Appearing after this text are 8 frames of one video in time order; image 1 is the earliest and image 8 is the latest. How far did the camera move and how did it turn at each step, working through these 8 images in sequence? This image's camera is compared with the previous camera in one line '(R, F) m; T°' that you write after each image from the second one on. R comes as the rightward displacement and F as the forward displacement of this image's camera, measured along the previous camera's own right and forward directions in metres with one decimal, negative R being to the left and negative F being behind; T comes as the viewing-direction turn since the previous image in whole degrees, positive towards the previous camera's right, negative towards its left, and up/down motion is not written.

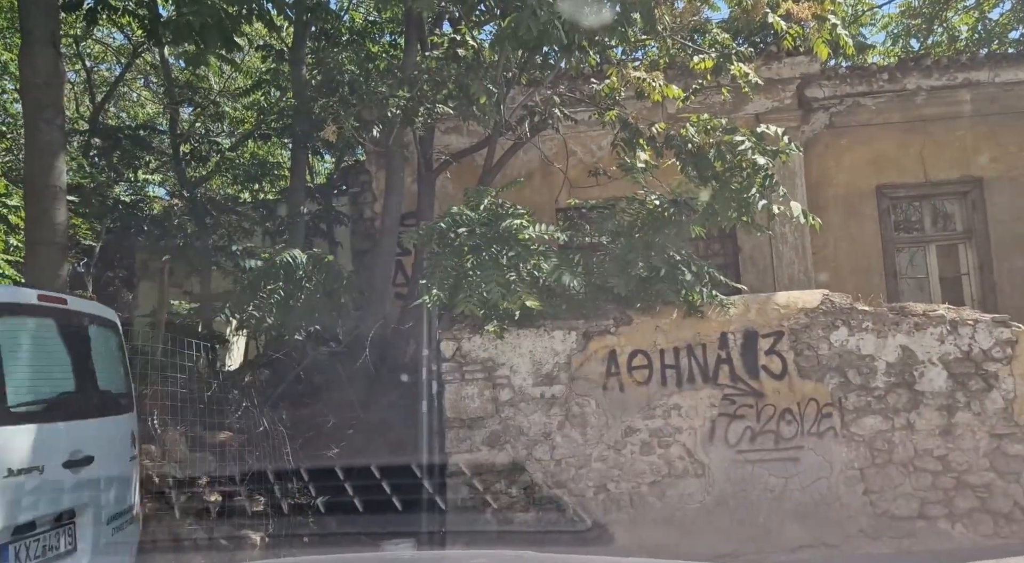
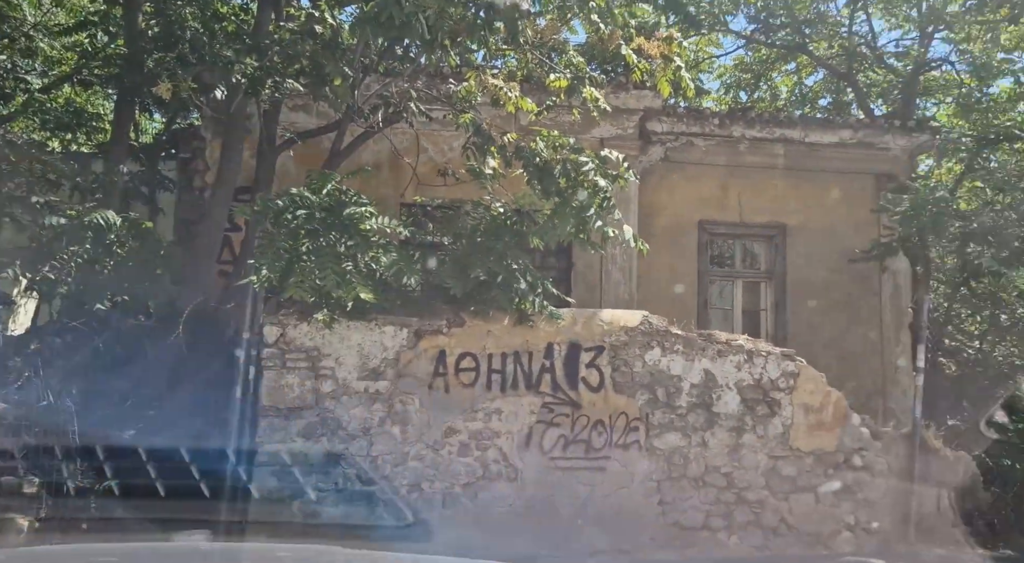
(-0.1, 0.0) m; +11°
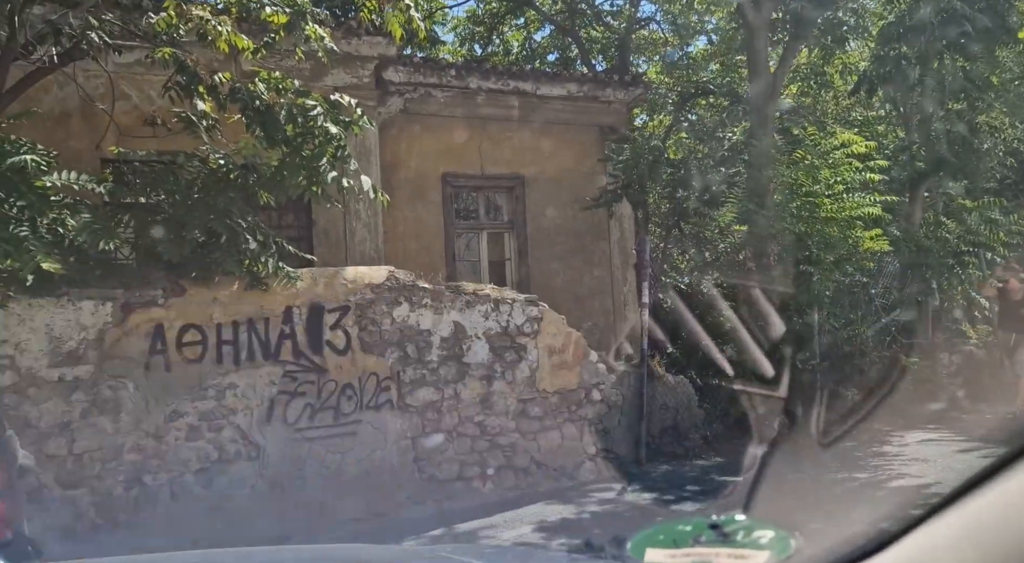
(+0.1, +0.3) m; +16°
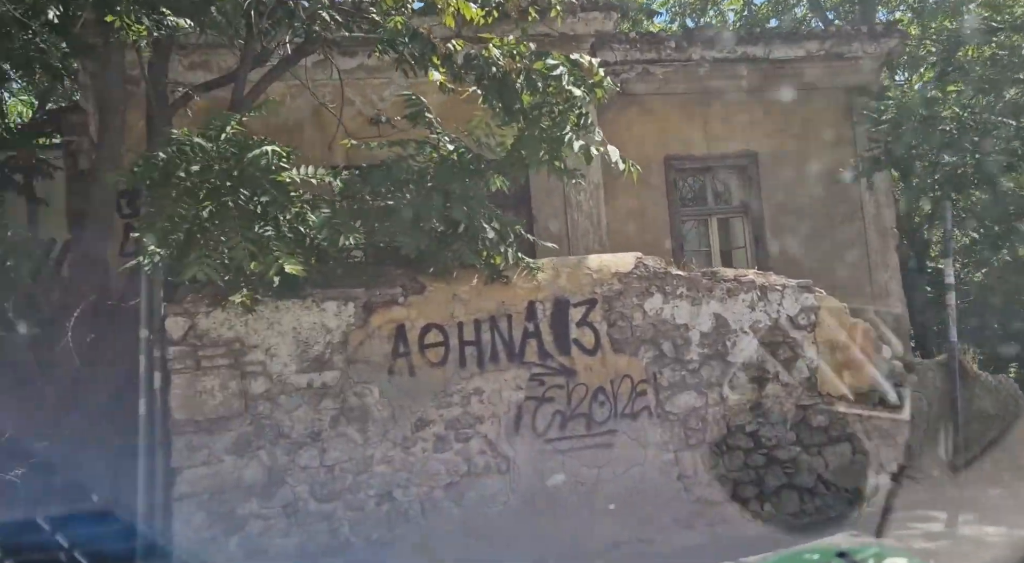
(-0.4, +0.6) m; -13°
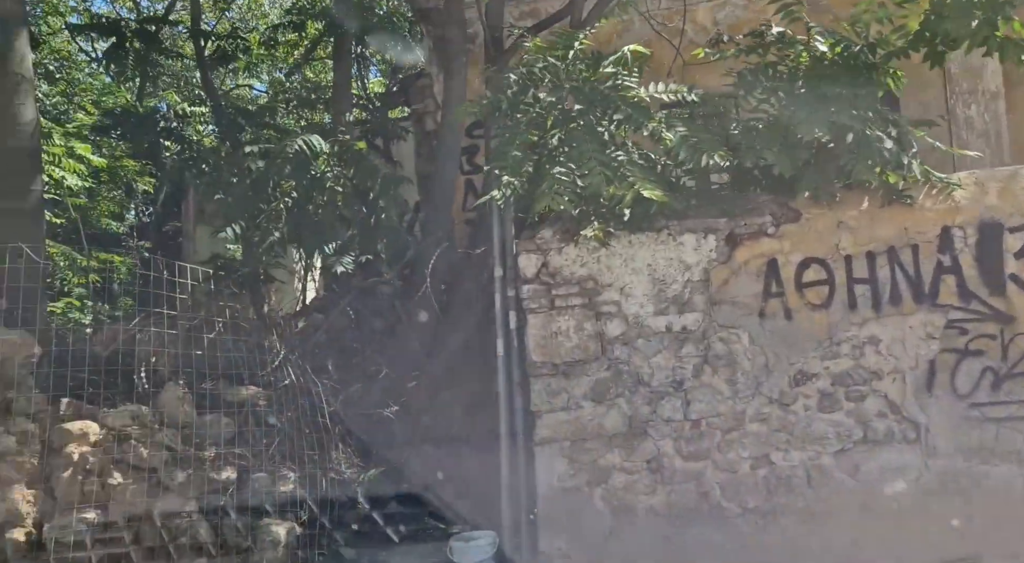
(-0.3, +0.5) m; -20°
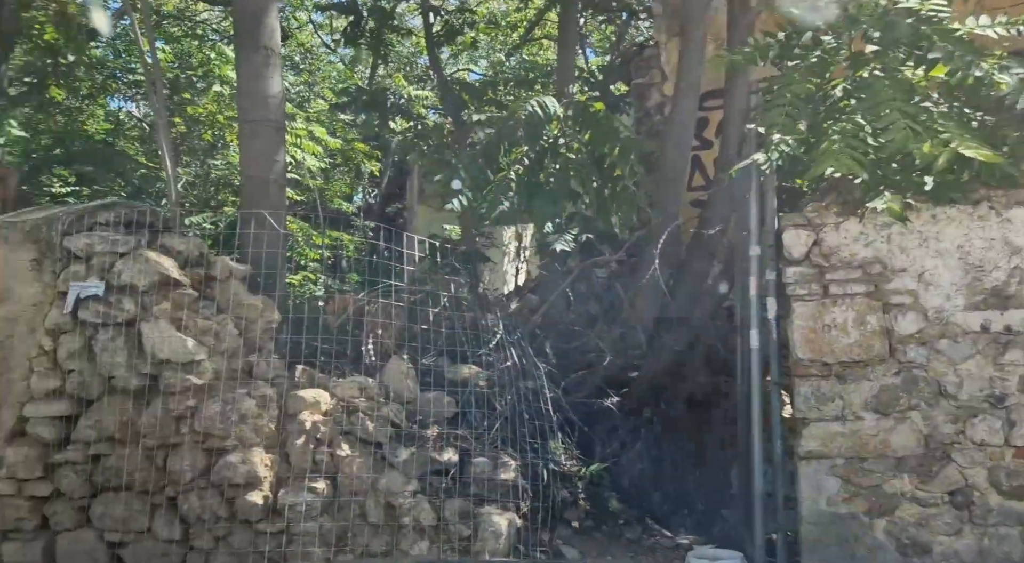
(-0.2, +0.5) m; -14°
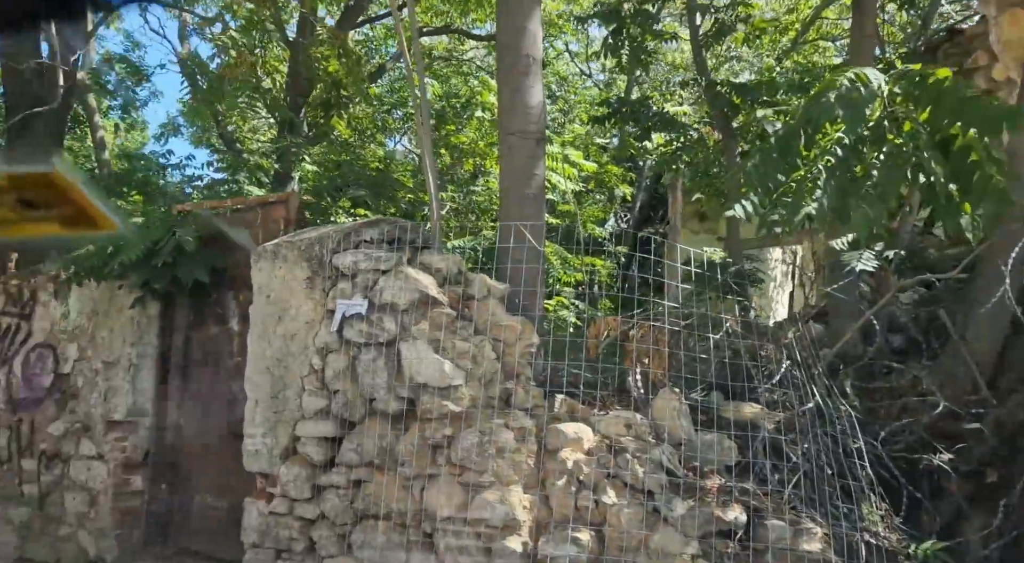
(-0.2, +0.8) m; -16°
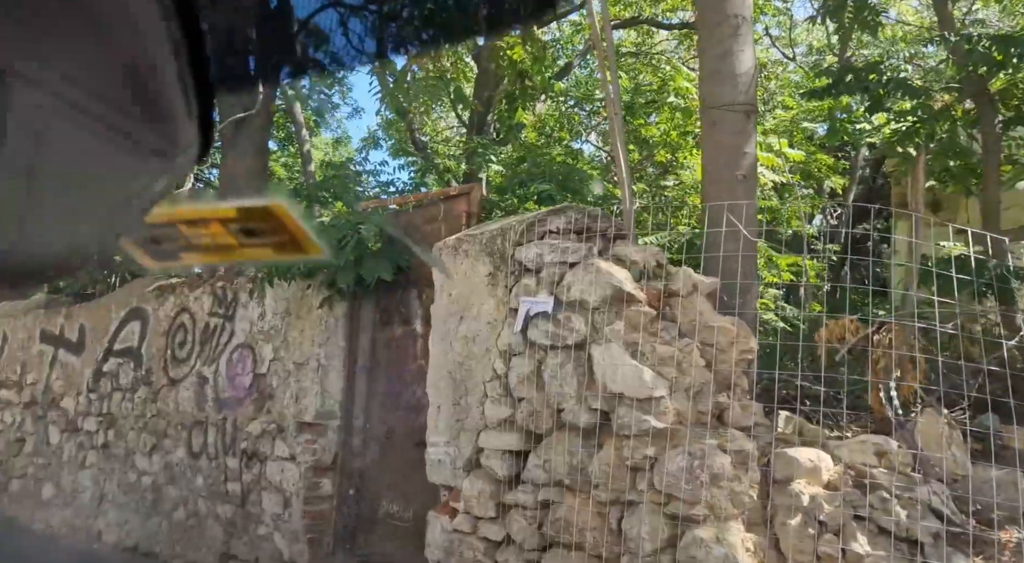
(-0.1, +0.9) m; -12°
